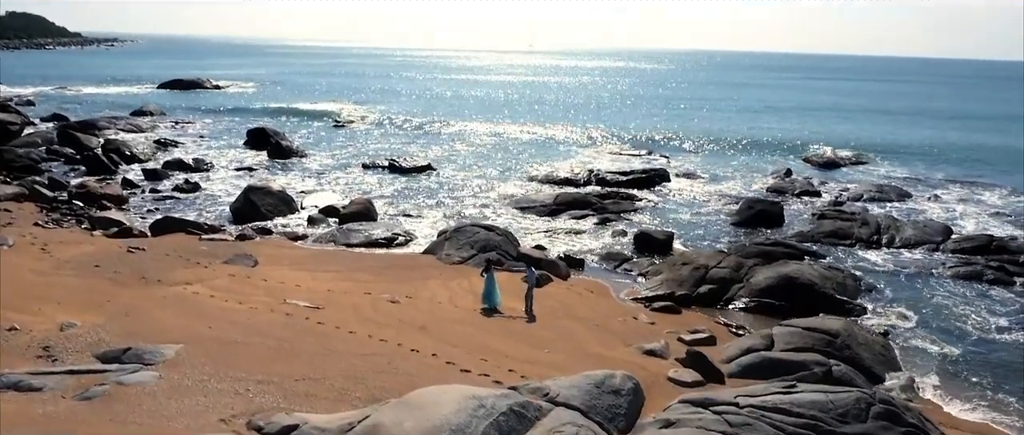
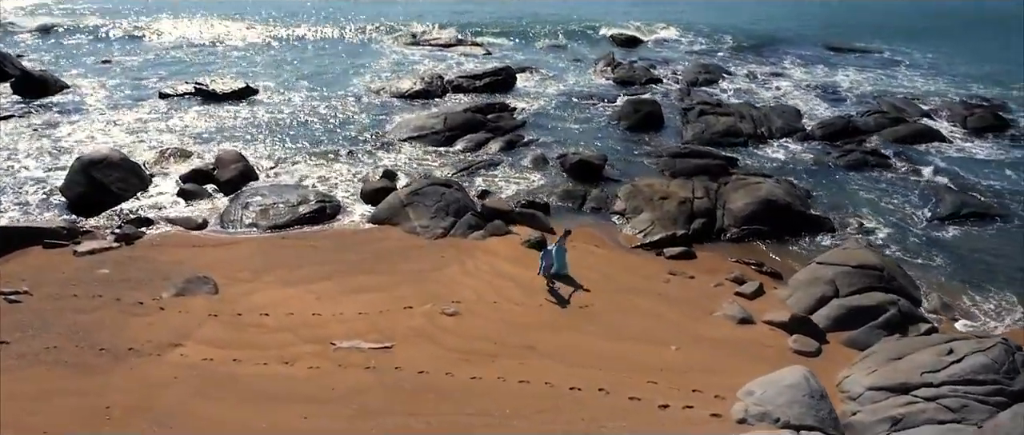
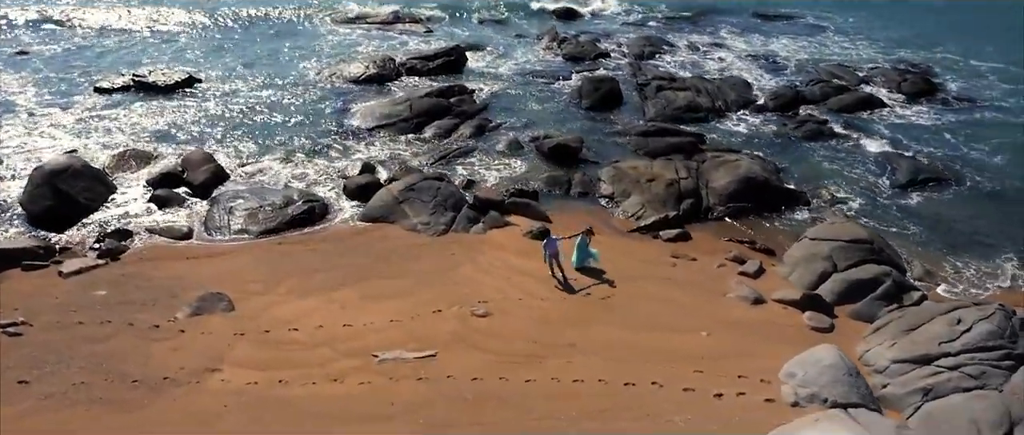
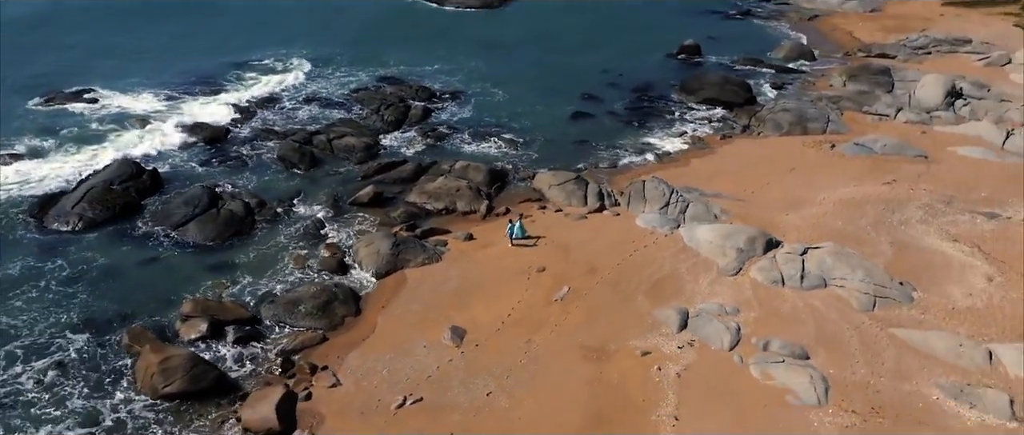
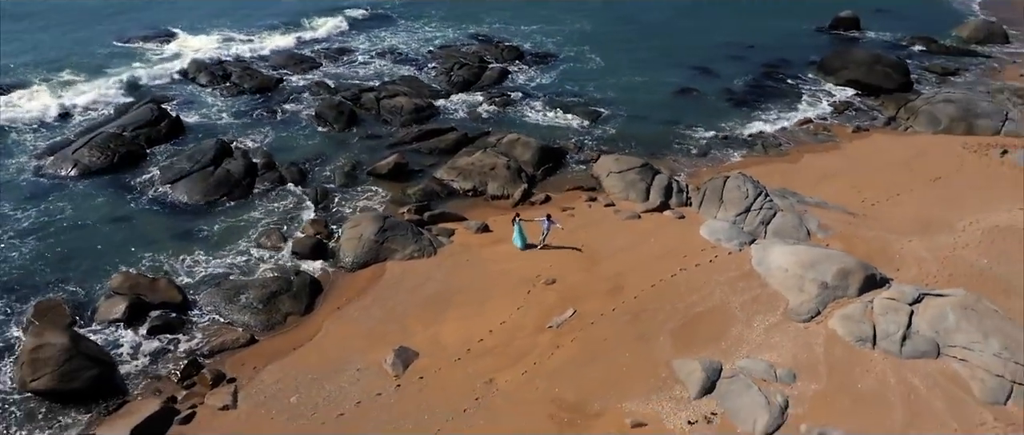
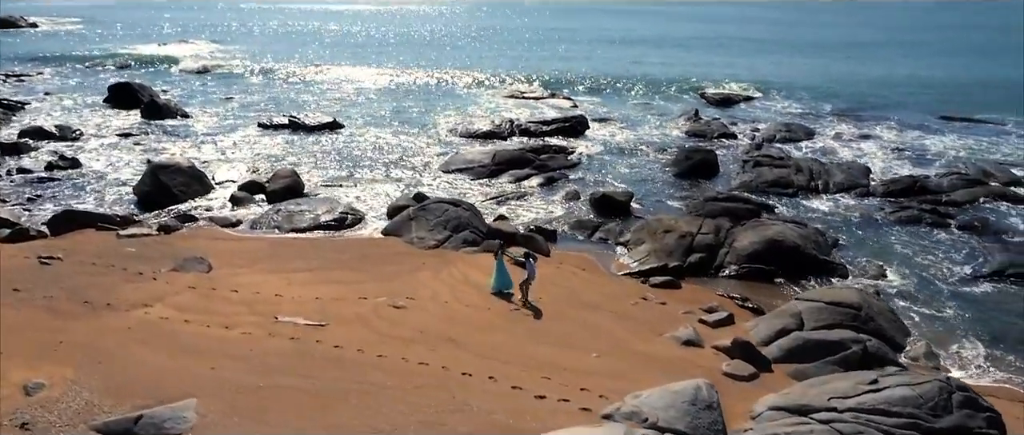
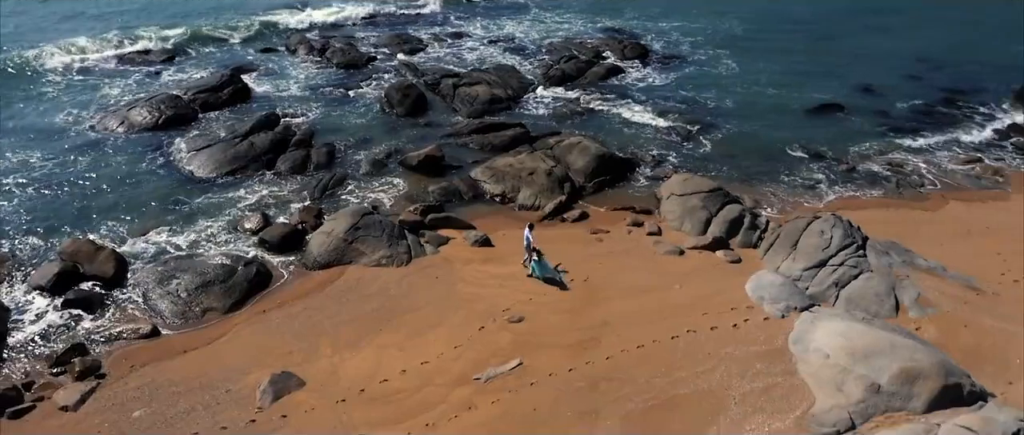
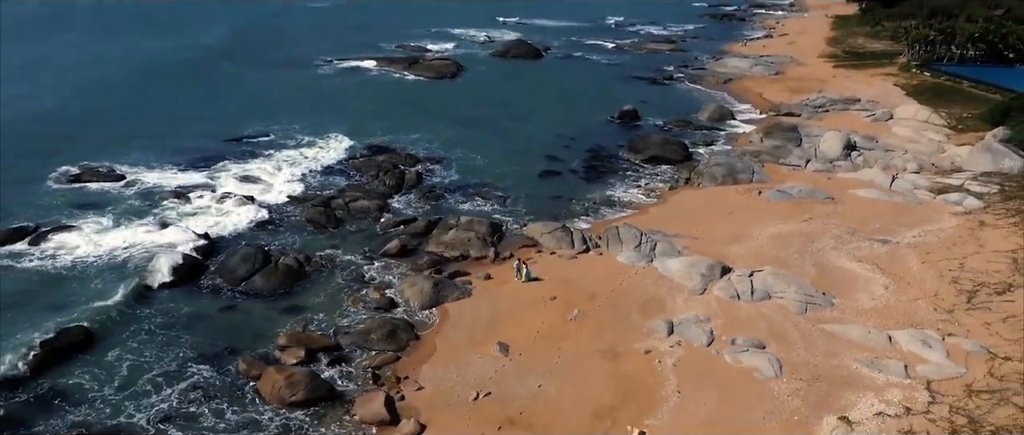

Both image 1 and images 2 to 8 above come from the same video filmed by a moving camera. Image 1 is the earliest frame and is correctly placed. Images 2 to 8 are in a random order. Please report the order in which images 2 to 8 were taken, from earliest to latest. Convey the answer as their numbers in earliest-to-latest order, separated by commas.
6, 2, 3, 7, 5, 4, 8
